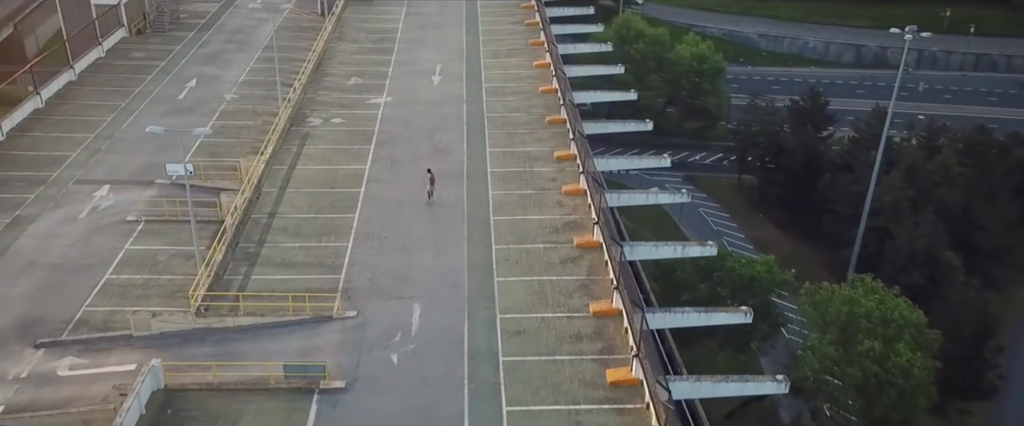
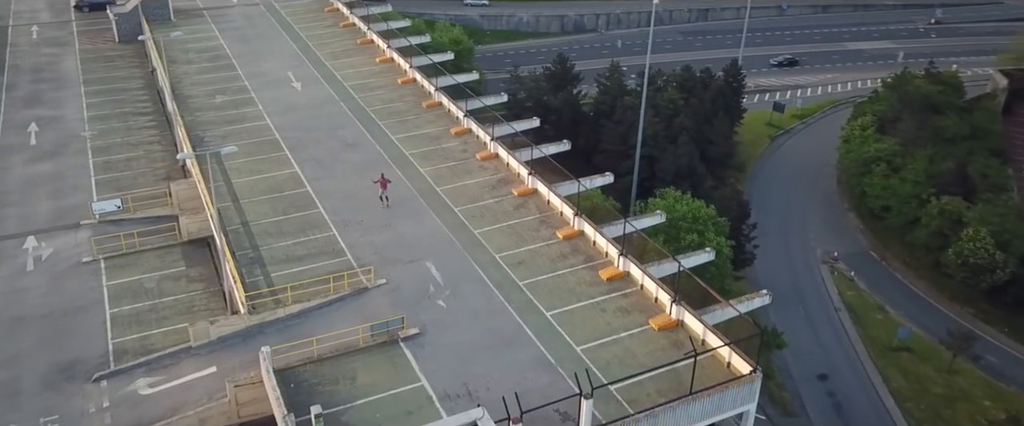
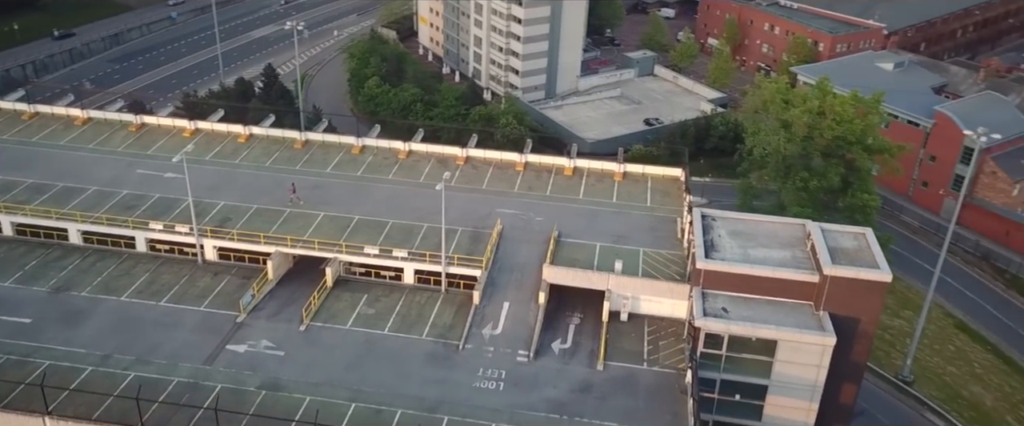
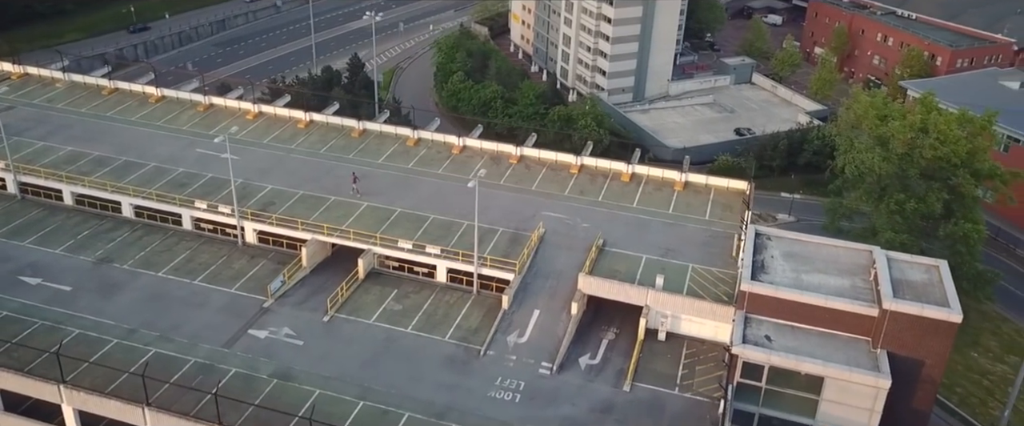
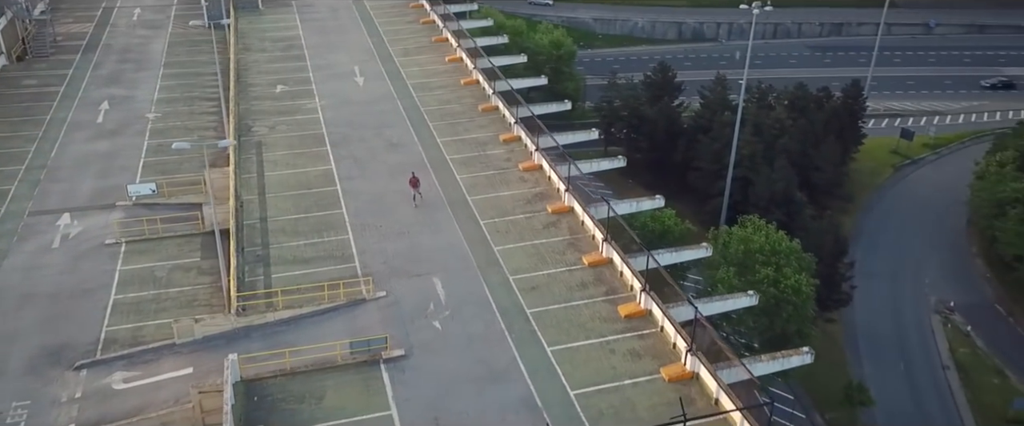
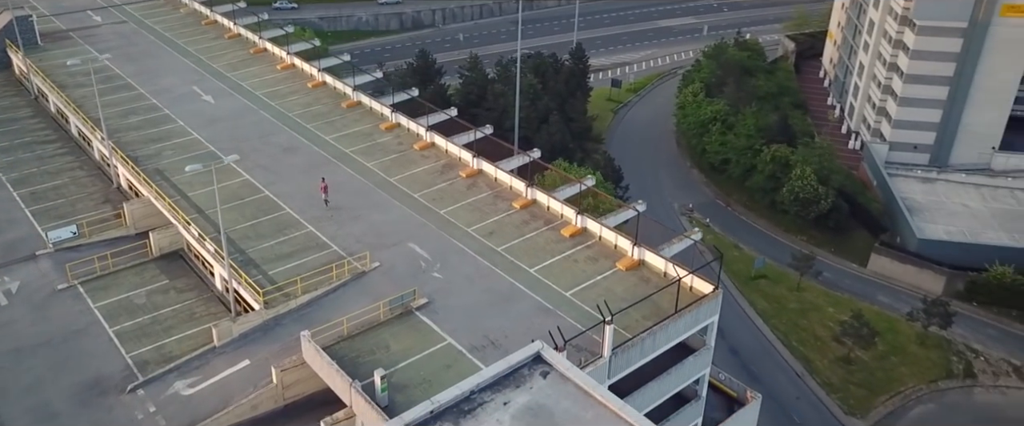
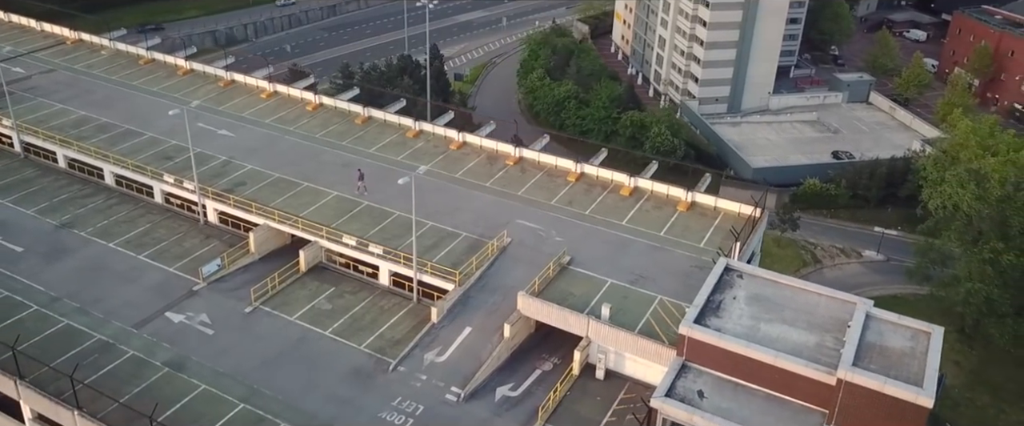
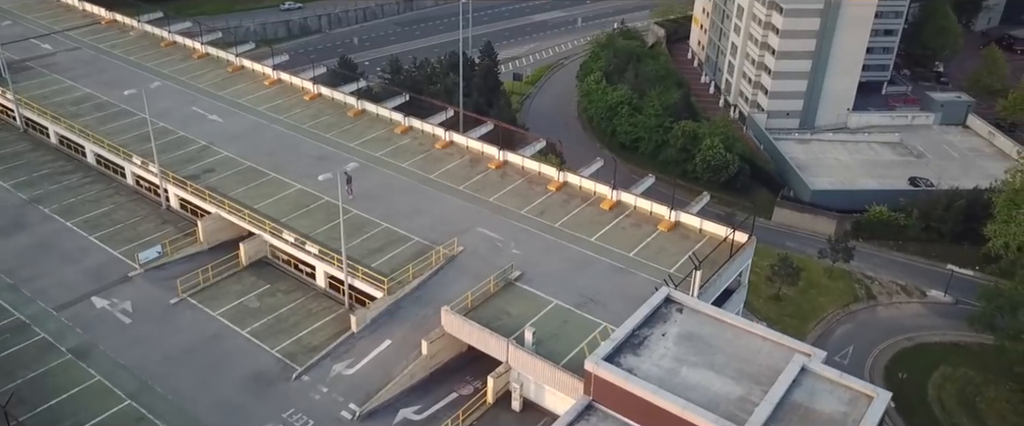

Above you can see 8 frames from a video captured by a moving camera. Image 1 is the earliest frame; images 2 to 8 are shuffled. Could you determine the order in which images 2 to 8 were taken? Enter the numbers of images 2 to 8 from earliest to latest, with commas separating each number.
5, 2, 6, 8, 7, 4, 3
